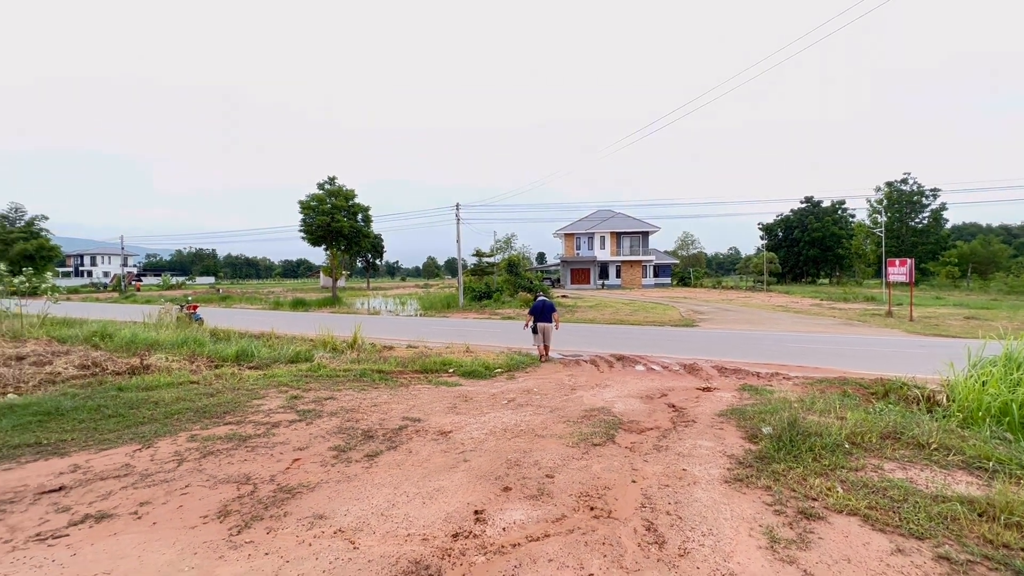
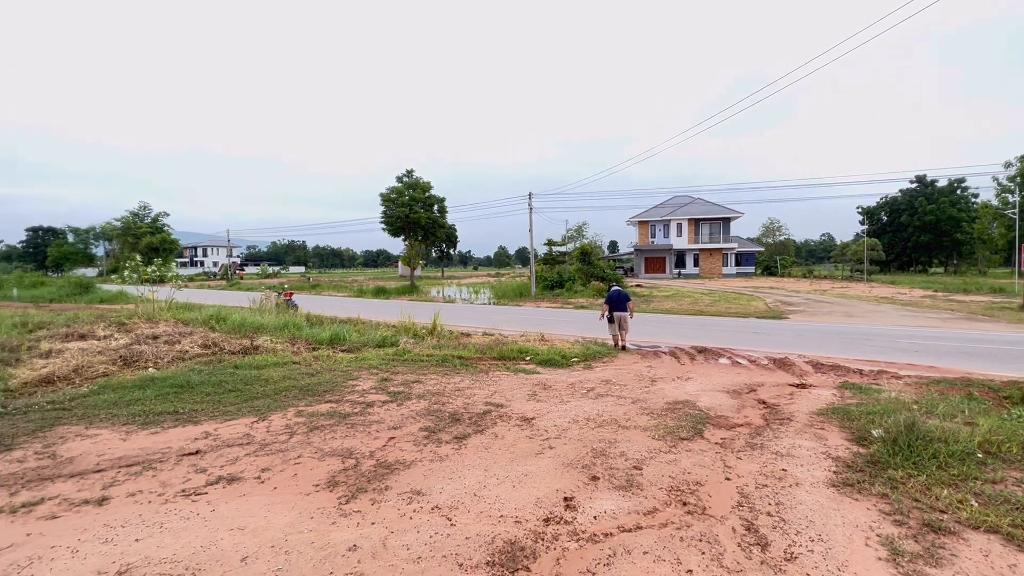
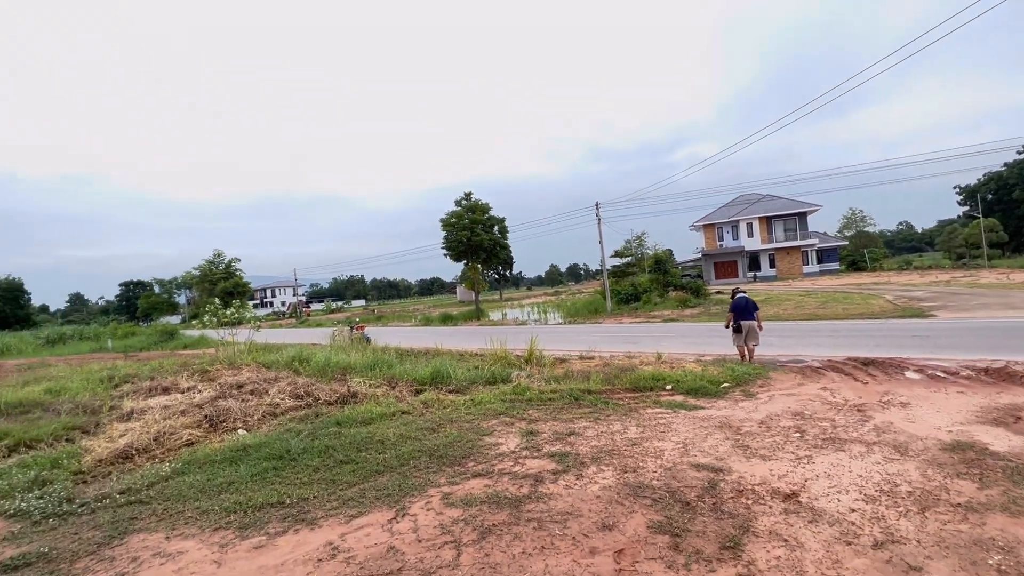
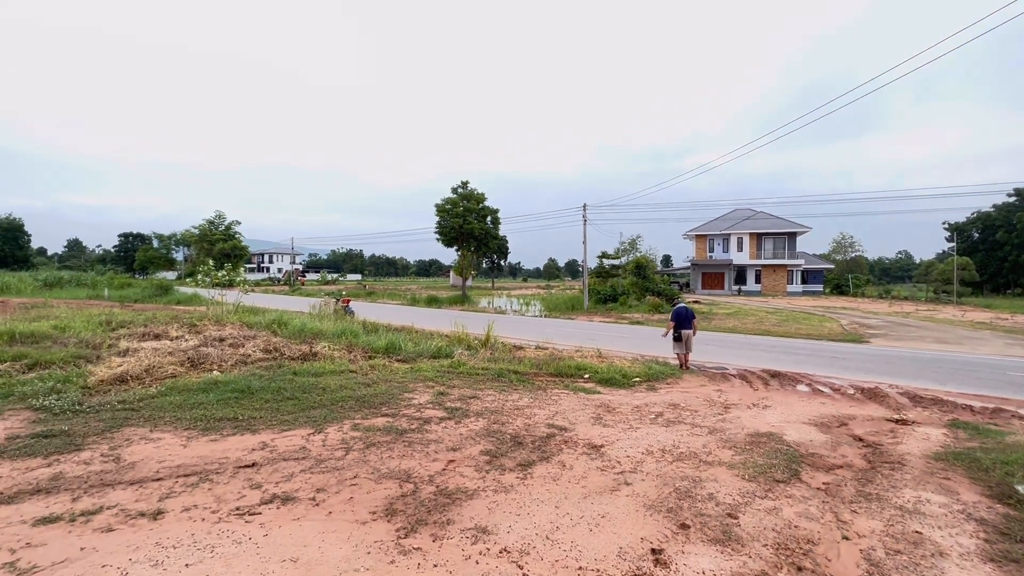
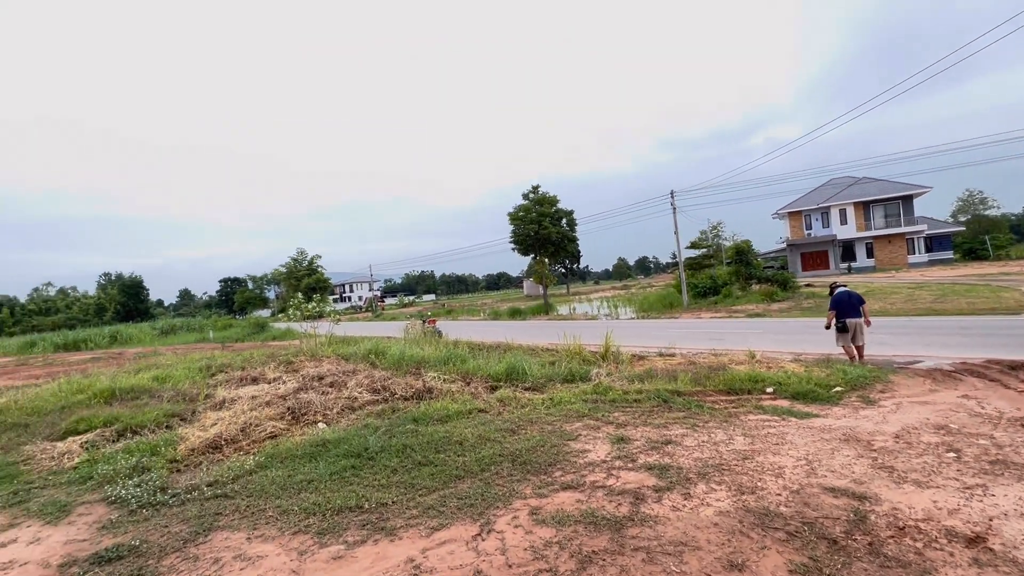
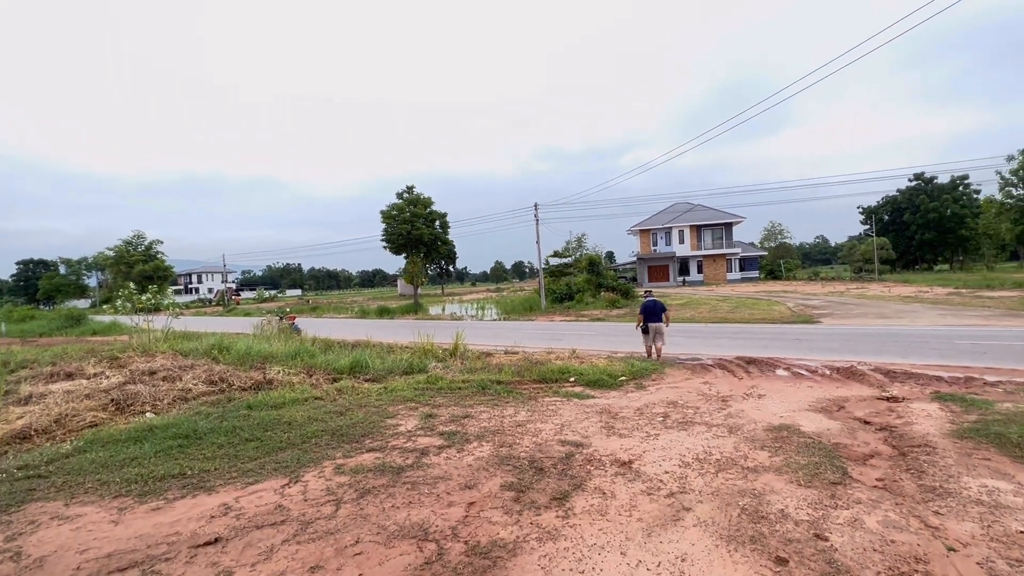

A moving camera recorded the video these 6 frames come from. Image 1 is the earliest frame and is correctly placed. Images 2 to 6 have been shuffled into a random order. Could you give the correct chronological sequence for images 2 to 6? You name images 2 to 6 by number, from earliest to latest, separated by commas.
2, 4, 6, 3, 5
